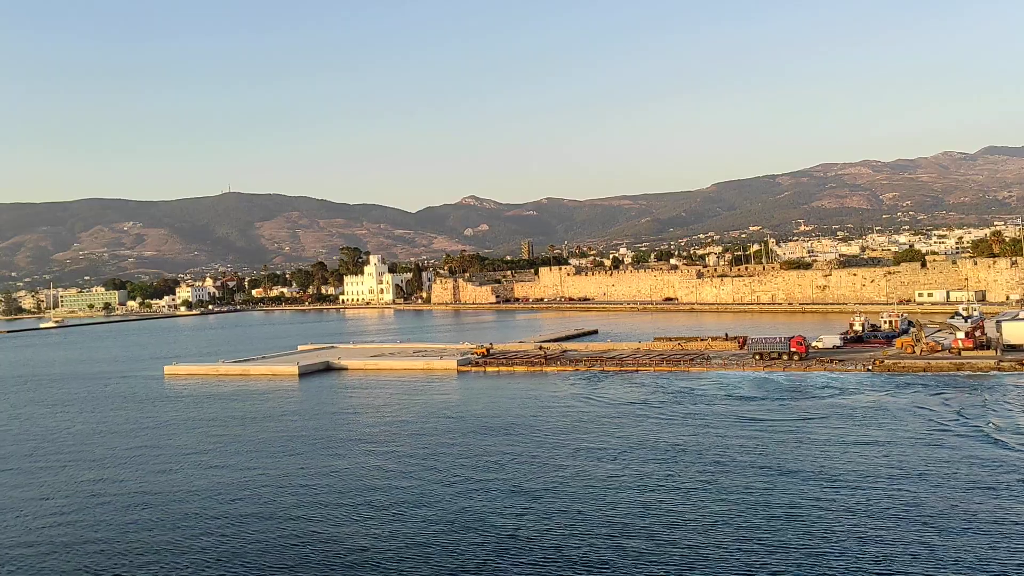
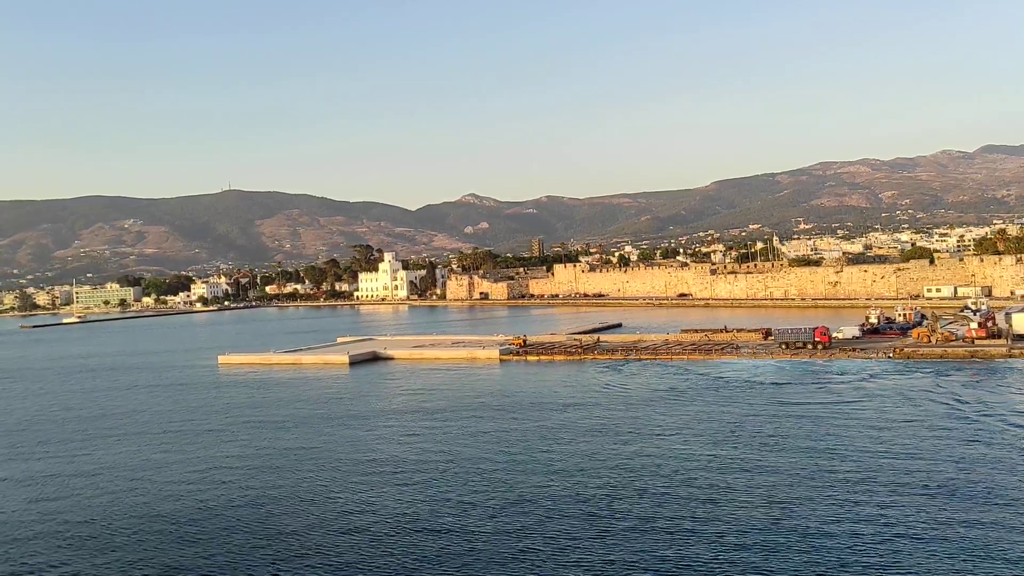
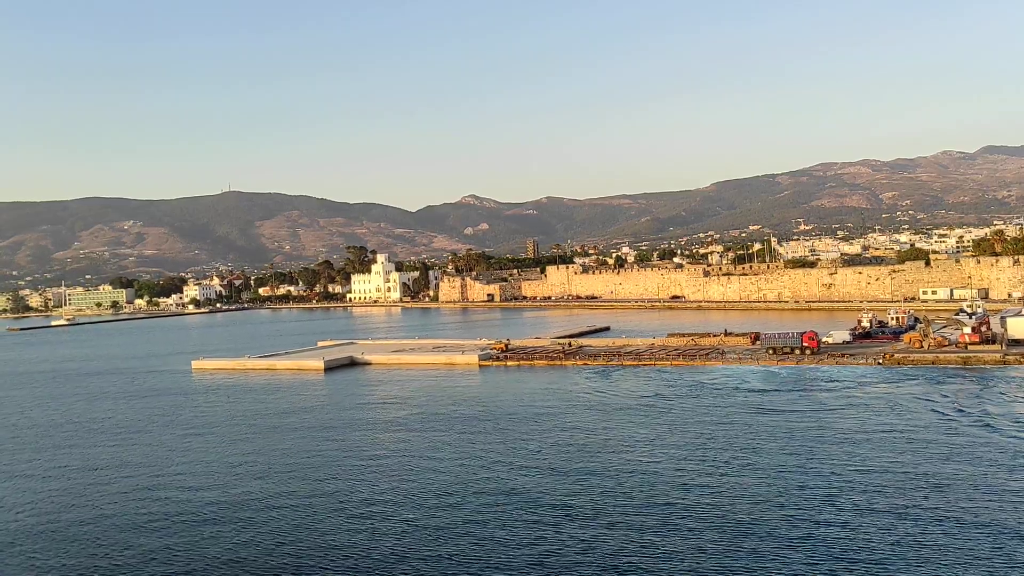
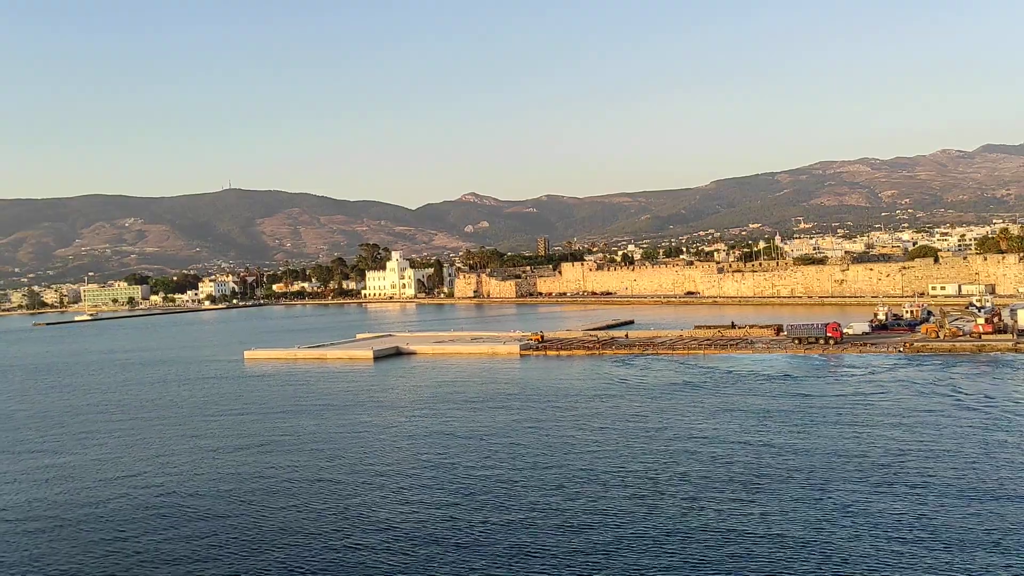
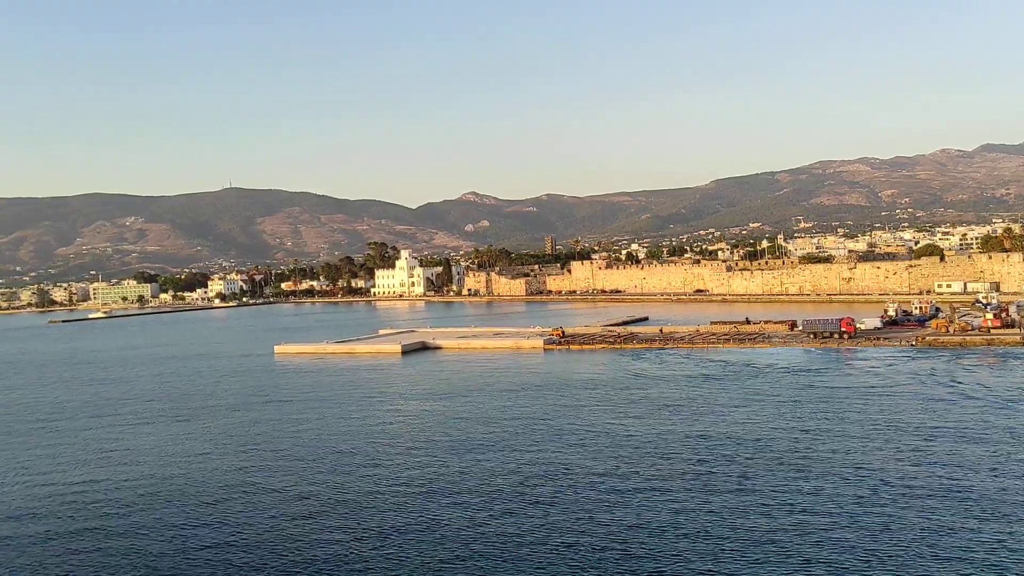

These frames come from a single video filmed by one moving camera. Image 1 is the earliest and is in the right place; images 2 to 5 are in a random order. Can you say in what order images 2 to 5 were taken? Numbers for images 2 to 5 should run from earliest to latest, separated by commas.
3, 2, 4, 5
